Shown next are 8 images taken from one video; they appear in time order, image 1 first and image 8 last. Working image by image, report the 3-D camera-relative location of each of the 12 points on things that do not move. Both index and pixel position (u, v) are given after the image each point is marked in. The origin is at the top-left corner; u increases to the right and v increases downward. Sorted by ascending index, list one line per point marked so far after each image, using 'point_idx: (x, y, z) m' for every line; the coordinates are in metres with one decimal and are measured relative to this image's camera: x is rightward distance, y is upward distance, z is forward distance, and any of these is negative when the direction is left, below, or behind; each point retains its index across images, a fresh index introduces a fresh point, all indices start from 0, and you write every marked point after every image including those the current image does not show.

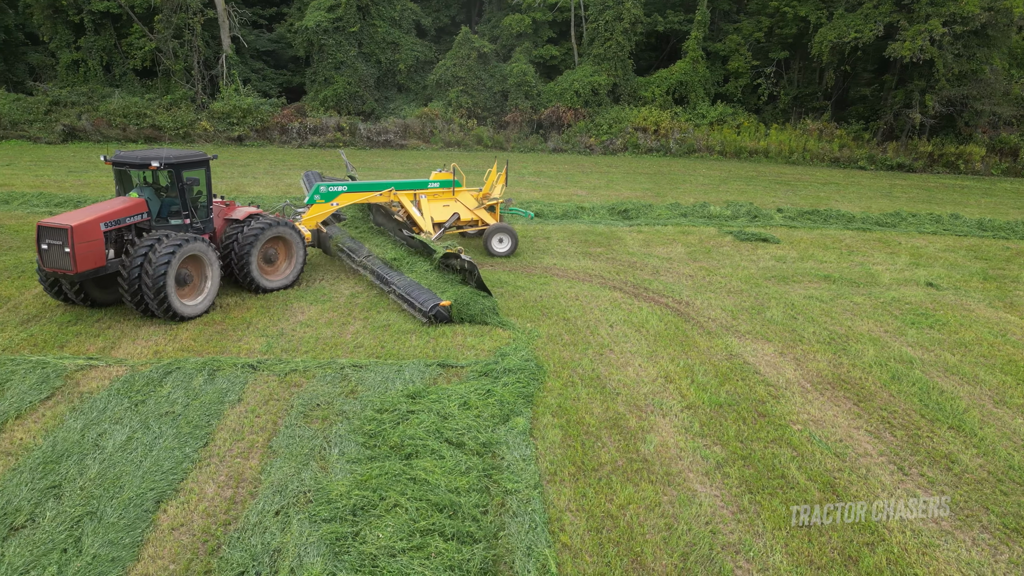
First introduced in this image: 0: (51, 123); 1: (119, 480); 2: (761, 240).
0: (-12.0, +4.3, +16.7) m
1: (-2.5, -1.2, +4.2) m
2: (+4.1, +0.8, +10.5) m
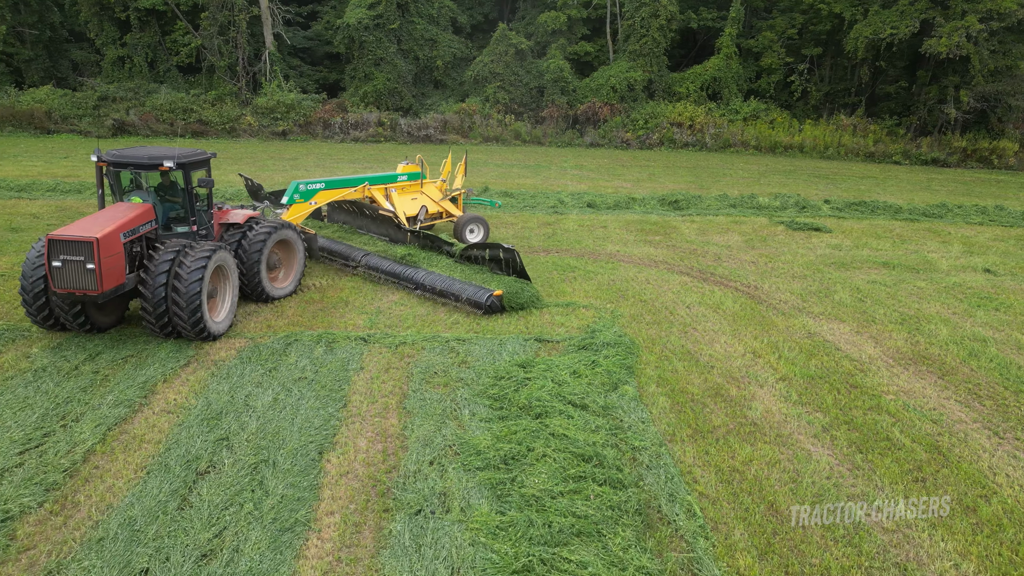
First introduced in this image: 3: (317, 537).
0: (-11.0, +4.5, +17.1) m
1: (-1.6, -1.0, +4.5) m
2: (+5.1, +1.0, +10.7) m
3: (-1.1, -1.4, +3.6) m
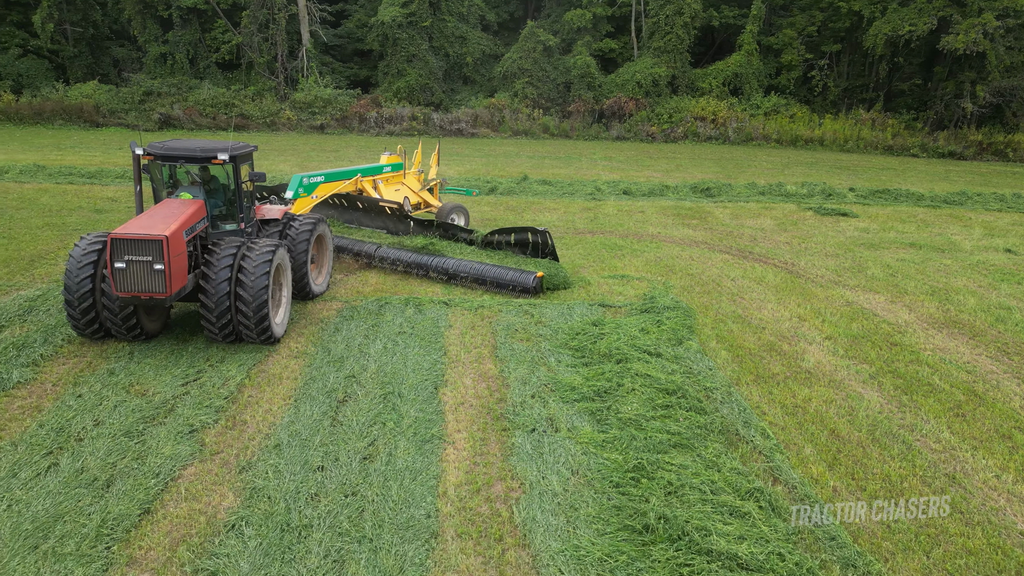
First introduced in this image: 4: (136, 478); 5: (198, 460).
0: (-10.2, +4.9, +17.8) m
1: (-0.9, -0.7, +5.1) m
2: (+5.8, +1.3, +11.3) m
3: (-0.4, -1.0, +4.2) m
4: (-2.2, -1.1, +3.7) m
5: (-1.9, -1.1, +3.9) m
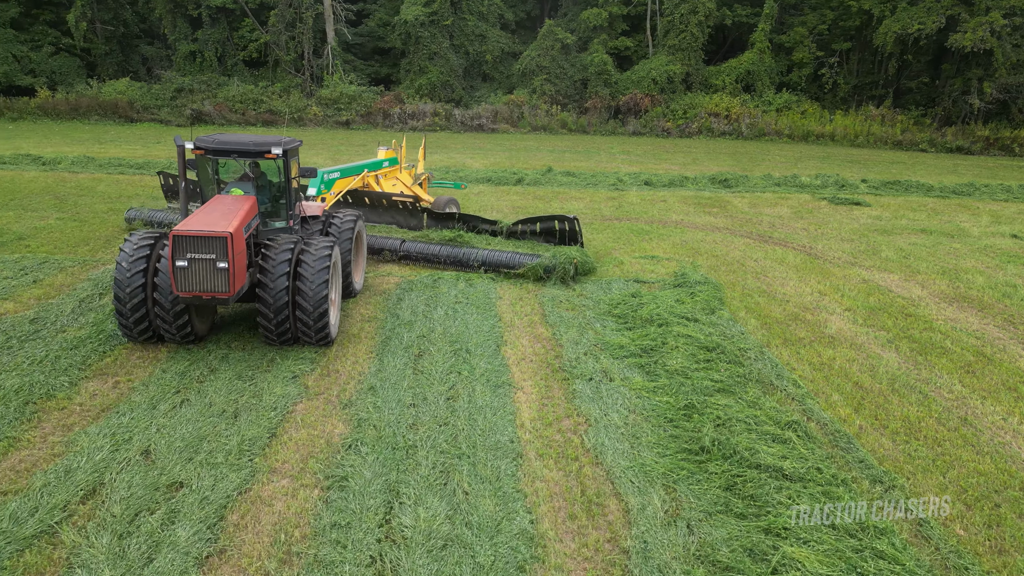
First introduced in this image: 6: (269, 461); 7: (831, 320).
0: (-9.6, +5.2, +18.4) m
1: (-0.4, -0.4, +5.7) m
2: (+6.4, +1.6, +11.9) m
3: (+0.1, -0.8, +4.8) m
4: (-1.7, -0.8, +4.3) m
5: (-1.4, -0.8, +4.5) m
6: (-1.4, -1.0, +3.8) m
7: (+3.3, -0.3, +6.6) m
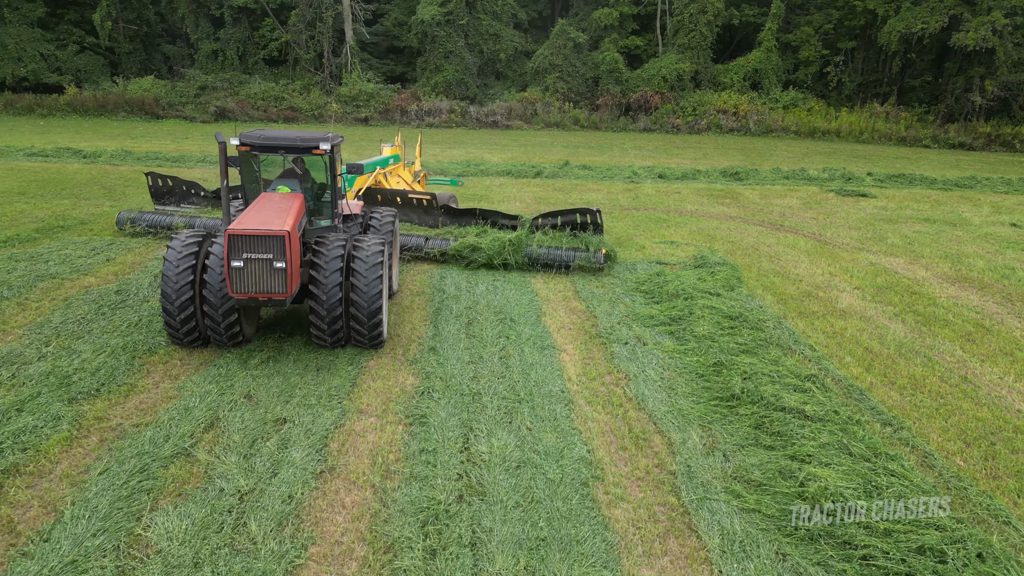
0: (-9.2, +5.4, +19.0) m
1: (-0.1, -0.2, +6.2) m
2: (+6.8, +1.8, +12.4) m
3: (+0.4, -0.5, +5.3) m
4: (-1.3, -0.6, +4.8) m
5: (-1.1, -0.5, +5.0) m
6: (-1.1, -0.8, +4.3) m
7: (+3.7, -0.1, +7.1) m
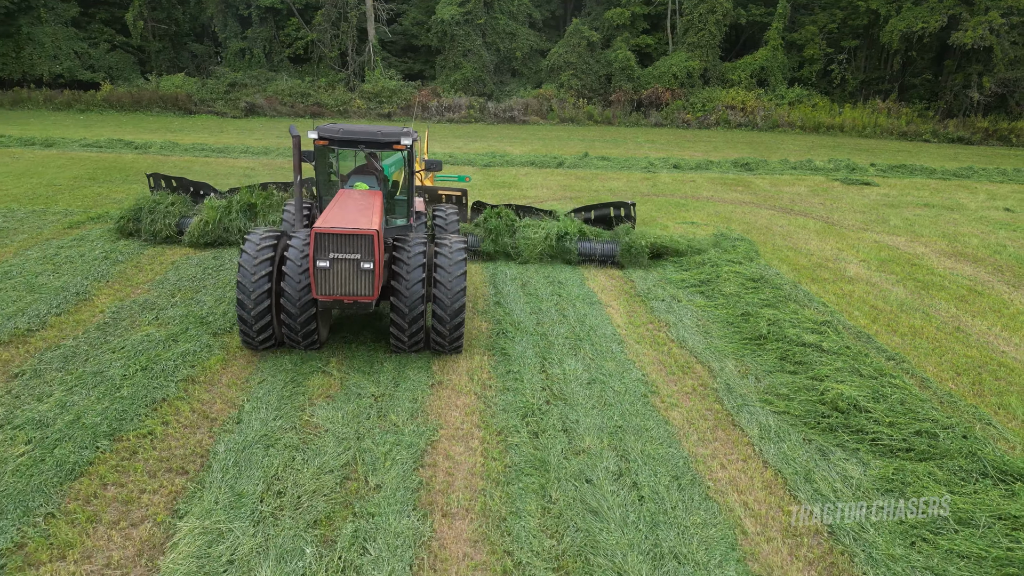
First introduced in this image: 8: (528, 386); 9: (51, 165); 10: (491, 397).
0: (-8.6, +5.8, +19.8) m
1: (+0.4, +0.2, +7.1) m
2: (+7.3, +2.1, +13.2) m
3: (+1.0, -0.2, +6.2) m
4: (-0.8, -0.2, +5.6) m
5: (-0.6, -0.2, +5.8) m
6: (-0.5, -0.4, +5.1) m
7: (+4.2, +0.3, +8.0) m
8: (+0.1, -0.7, +4.4) m
9: (-8.2, +2.2, +11.4) m
10: (-0.1, -0.7, +4.2) m
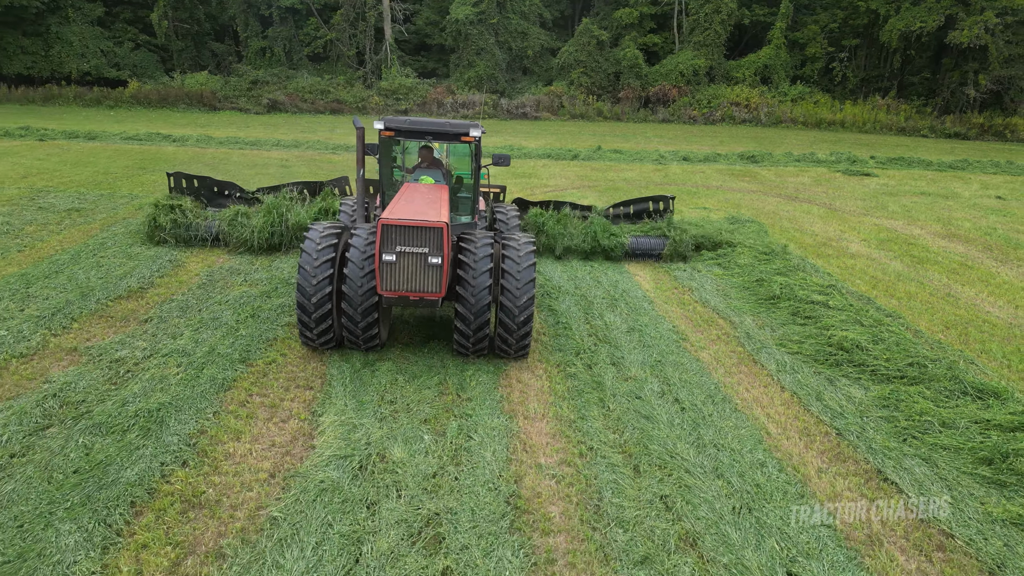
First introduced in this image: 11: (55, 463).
0: (-8.2, +6.1, +20.6) m
1: (+0.9, +0.5, +7.8) m
2: (+7.7, +2.5, +13.9) m
3: (+1.4, +0.1, +6.9) m
4: (-0.4, +0.1, +6.4) m
5: (-0.2, +0.1, +6.6) m
6: (-0.1, -0.1, +5.9) m
7: (+4.6, +0.6, +8.7) m
8: (+0.5, -0.4, +5.1) m
9: (-7.8, +2.5, +12.1) m
10: (+0.3, -0.4, +5.0) m
11: (-2.2, -0.8, +3.0) m
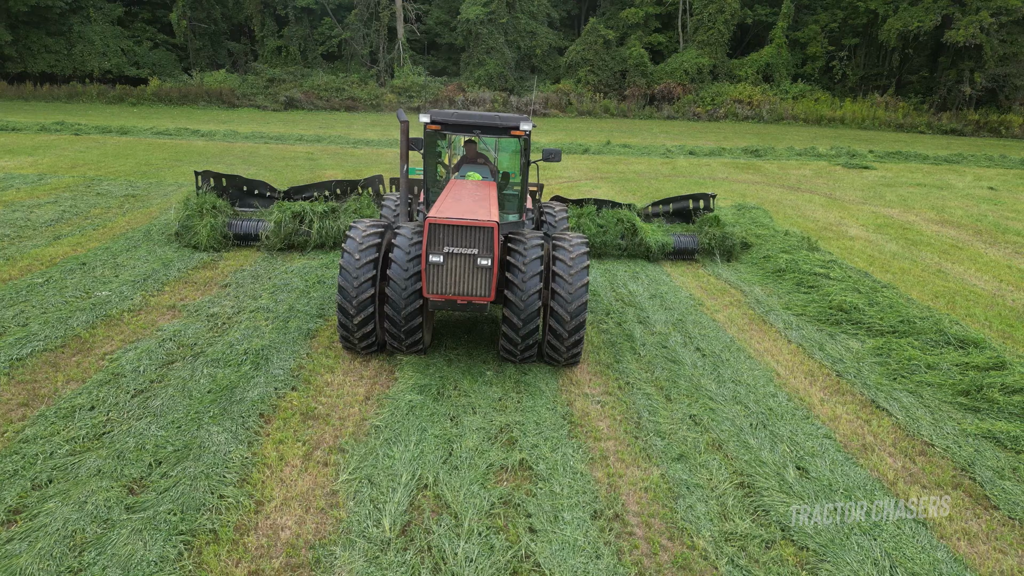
0: (-7.9, +6.4, +21.2) m
1: (+1.2, +0.8, +8.4) m
2: (+8.0, +2.7, +14.6) m
3: (+1.7, +0.4, +7.5) m
4: (-0.1, +0.4, +7.0) m
5: (+0.2, +0.4, +7.2) m
6: (+0.2, +0.2, +6.5) m
7: (+4.9, +0.8, +9.3) m
8: (+0.8, -0.1, +5.8) m
9: (-7.5, +2.8, +12.8) m
10: (+0.6, -0.1, +5.6) m
11: (-1.9, -0.6, +3.7) m
